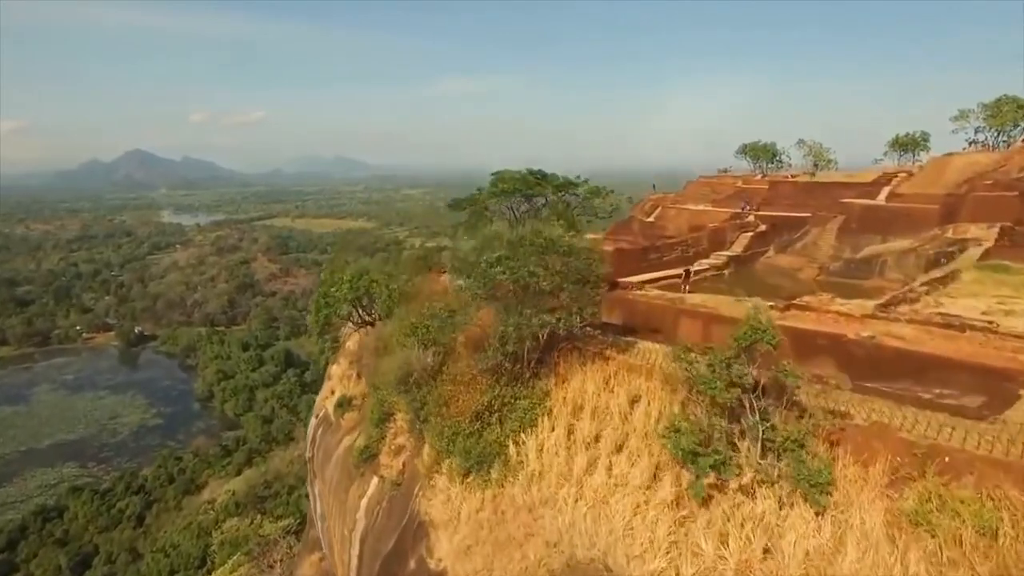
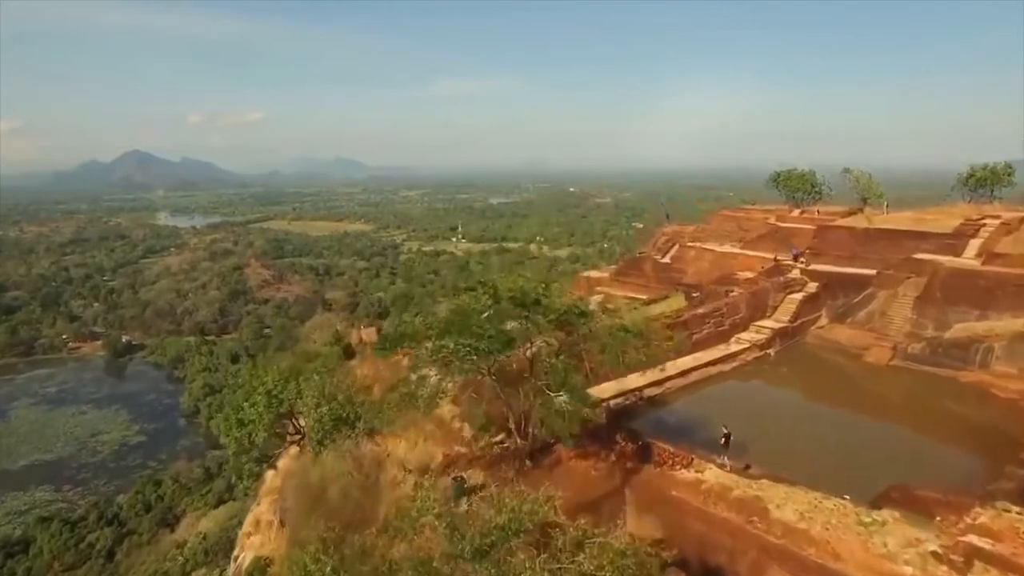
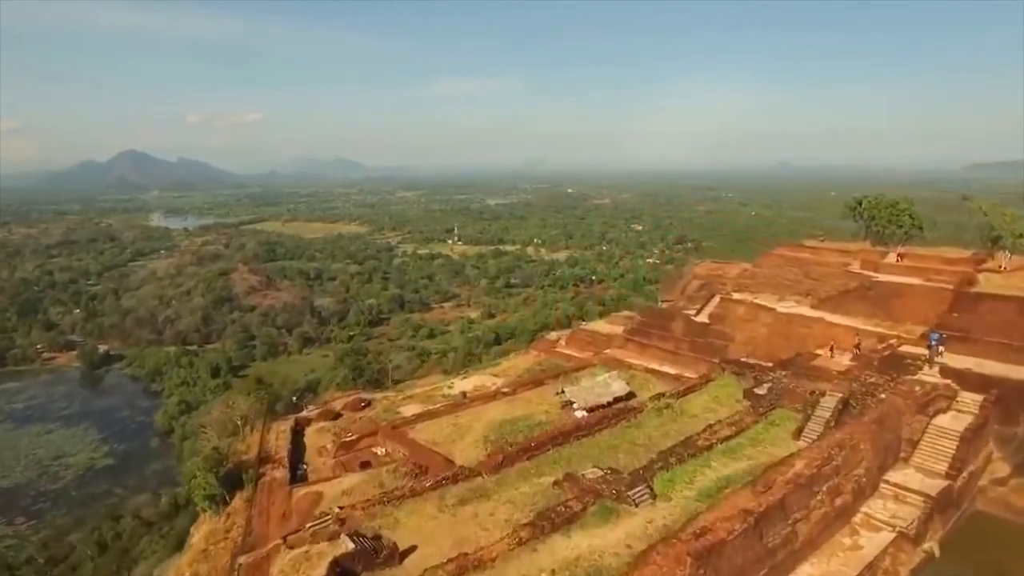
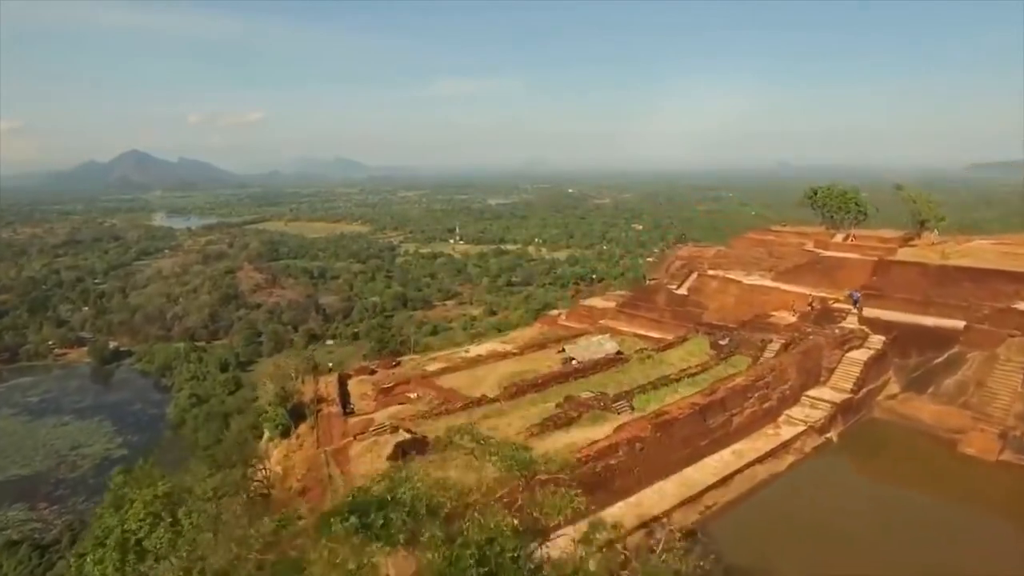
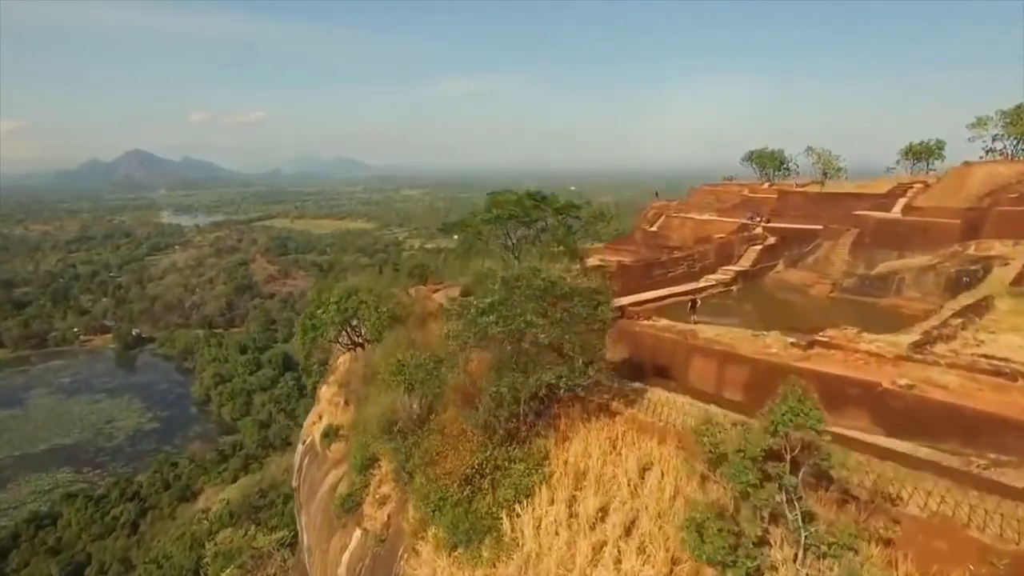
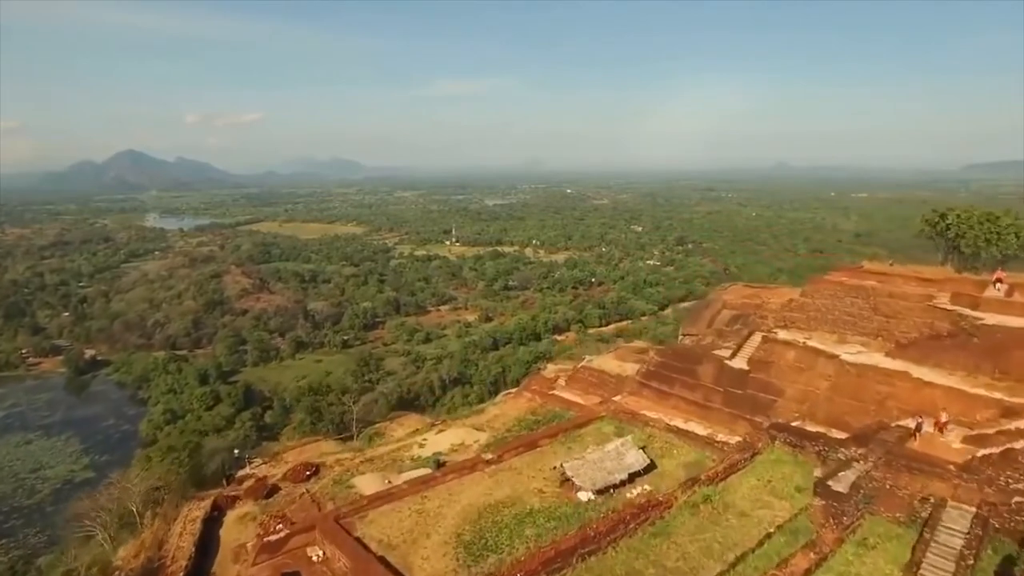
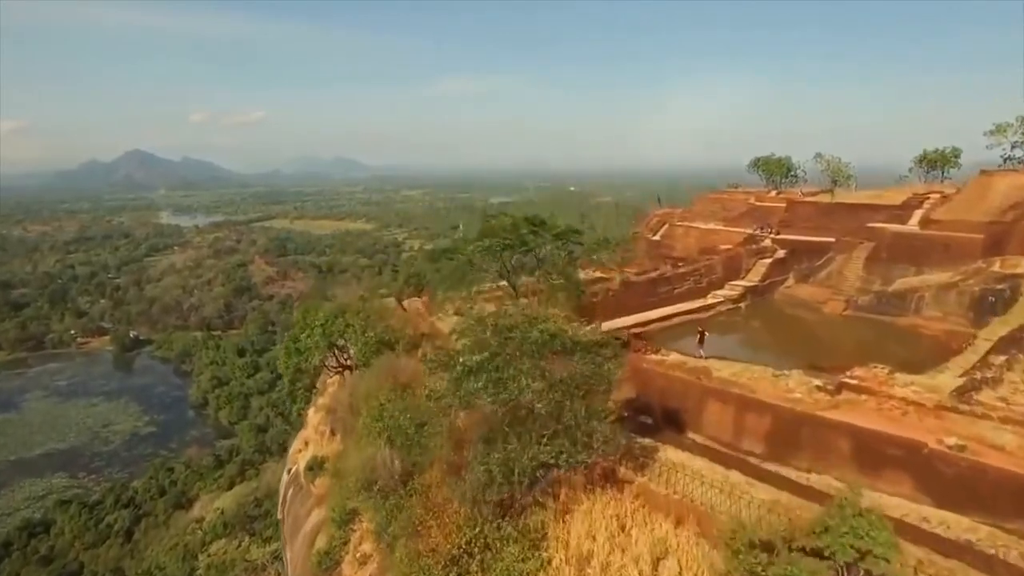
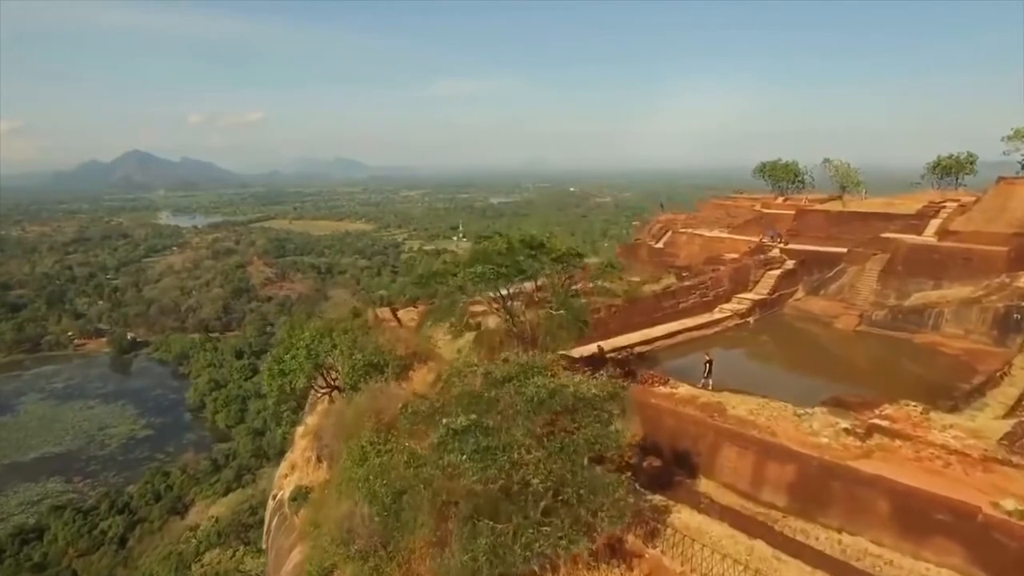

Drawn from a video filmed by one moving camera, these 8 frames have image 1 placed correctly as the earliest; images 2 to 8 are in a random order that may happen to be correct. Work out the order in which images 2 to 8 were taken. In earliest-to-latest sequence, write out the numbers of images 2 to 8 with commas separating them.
5, 7, 8, 2, 4, 3, 6
